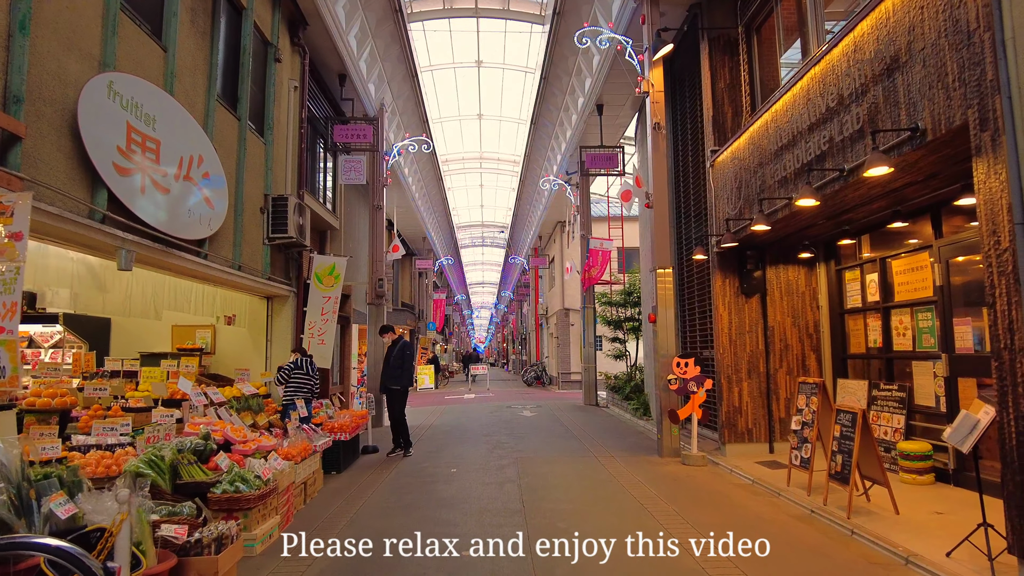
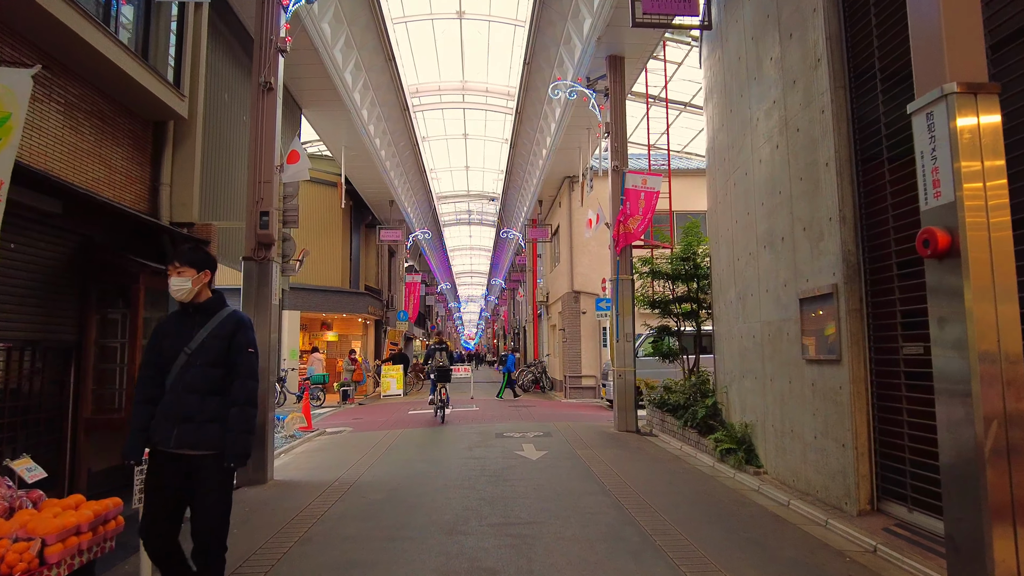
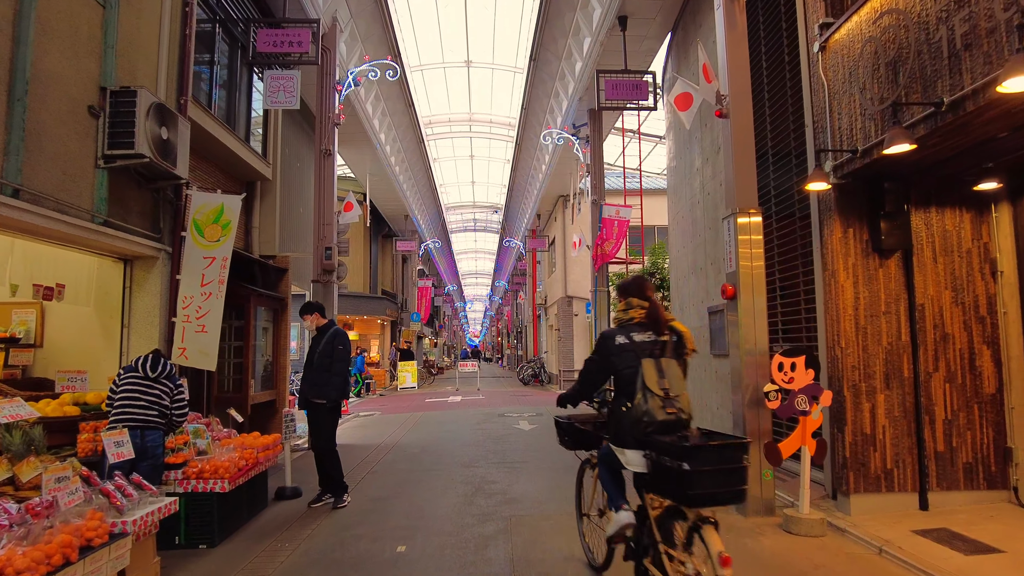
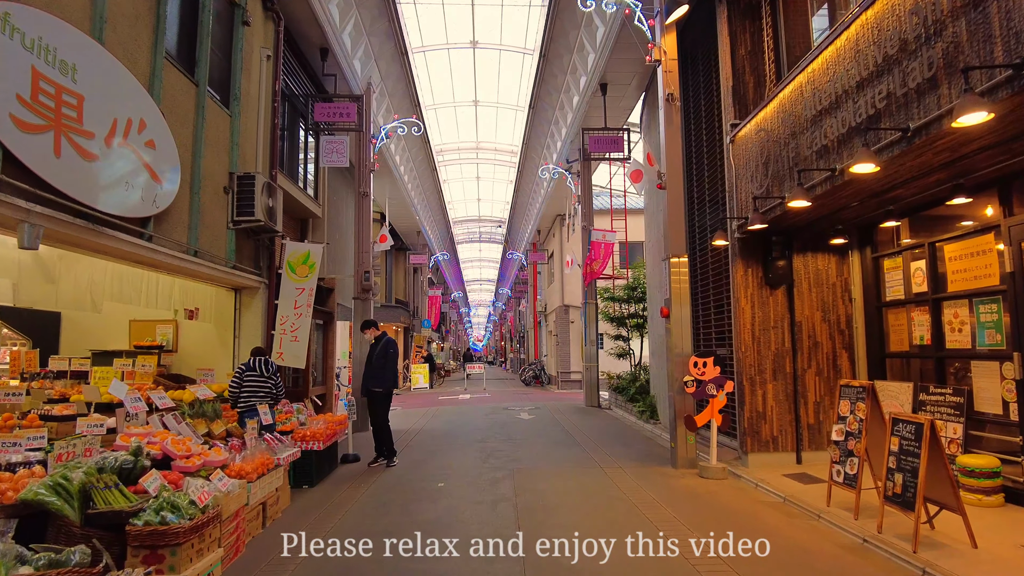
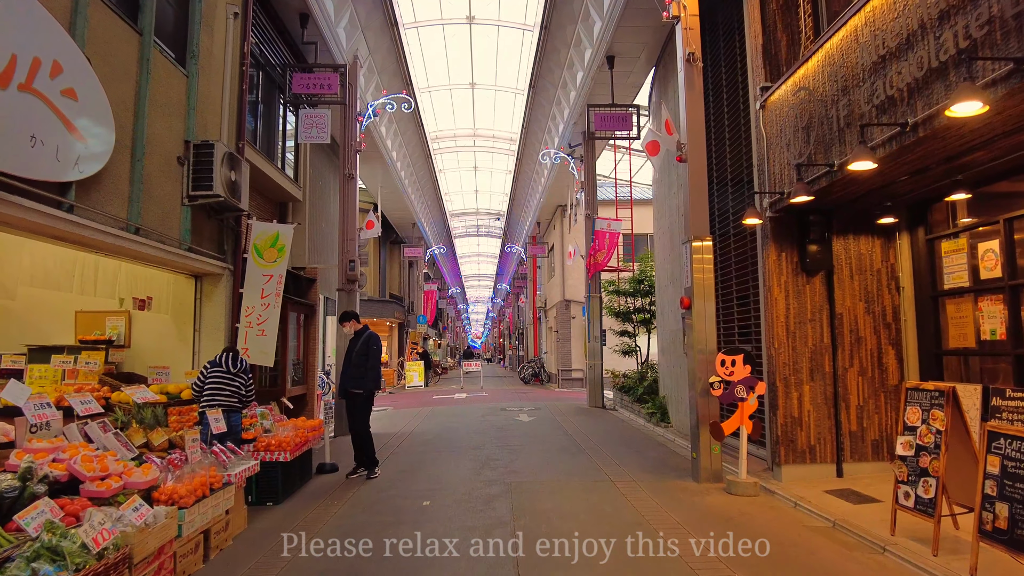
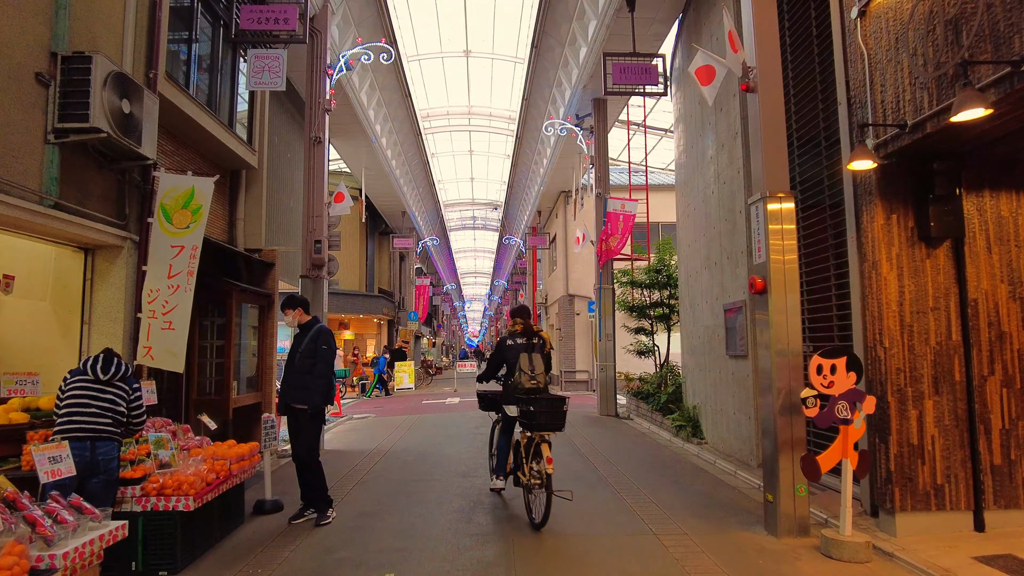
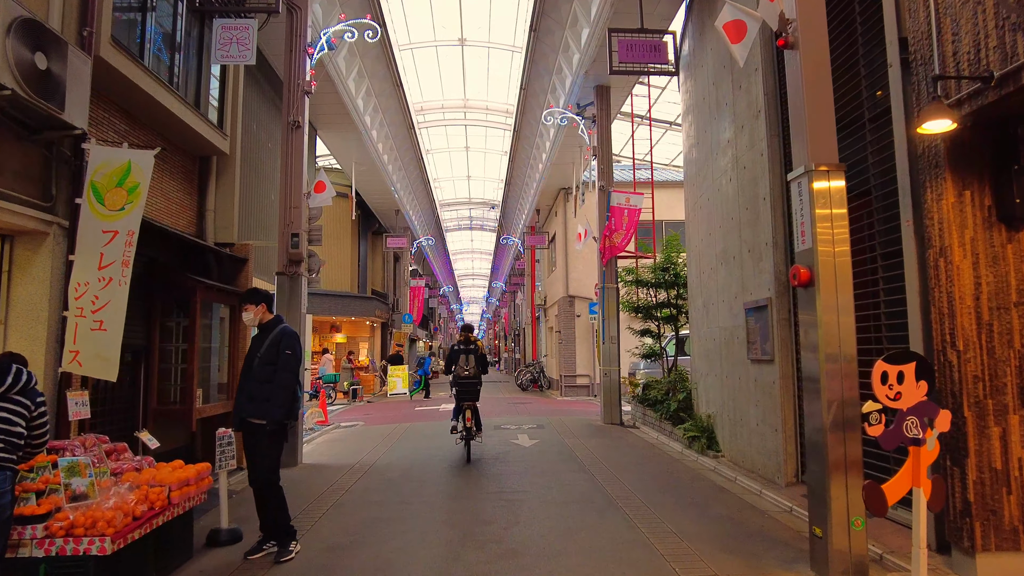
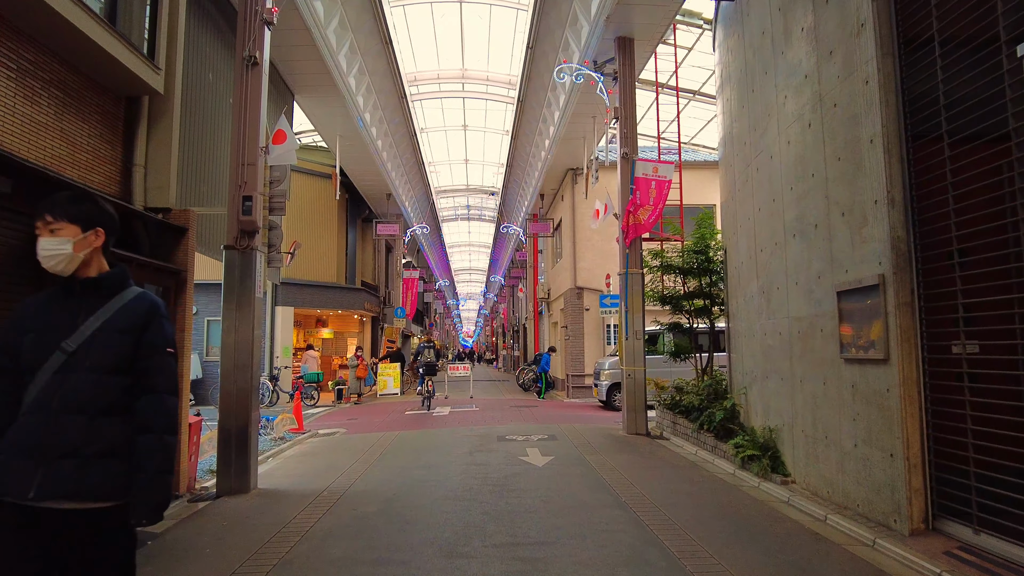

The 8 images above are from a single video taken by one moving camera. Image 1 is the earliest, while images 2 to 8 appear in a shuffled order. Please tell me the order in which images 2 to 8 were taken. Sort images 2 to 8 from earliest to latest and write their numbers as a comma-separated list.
4, 5, 3, 6, 7, 2, 8
